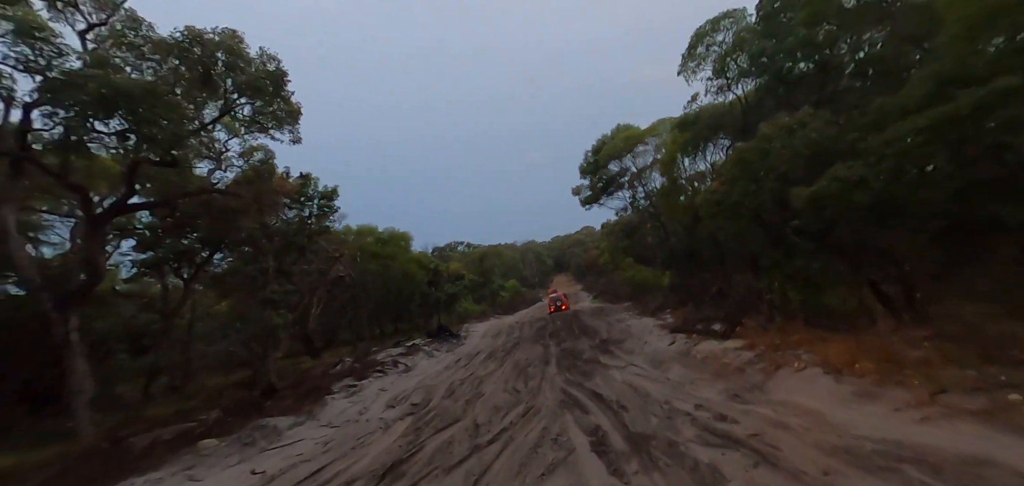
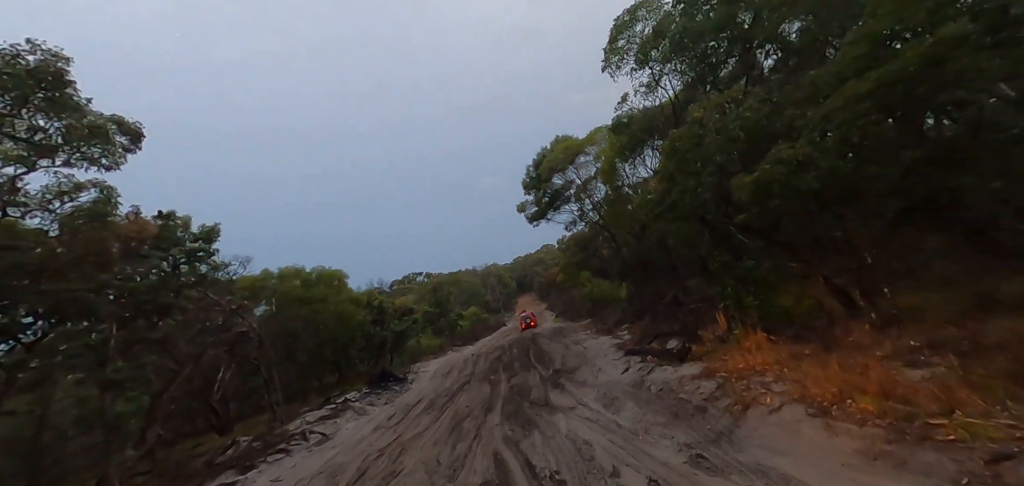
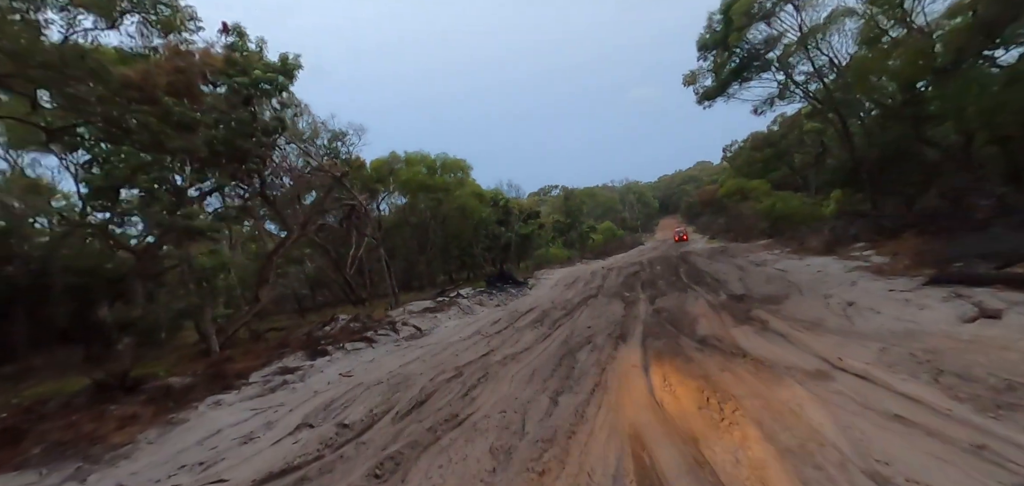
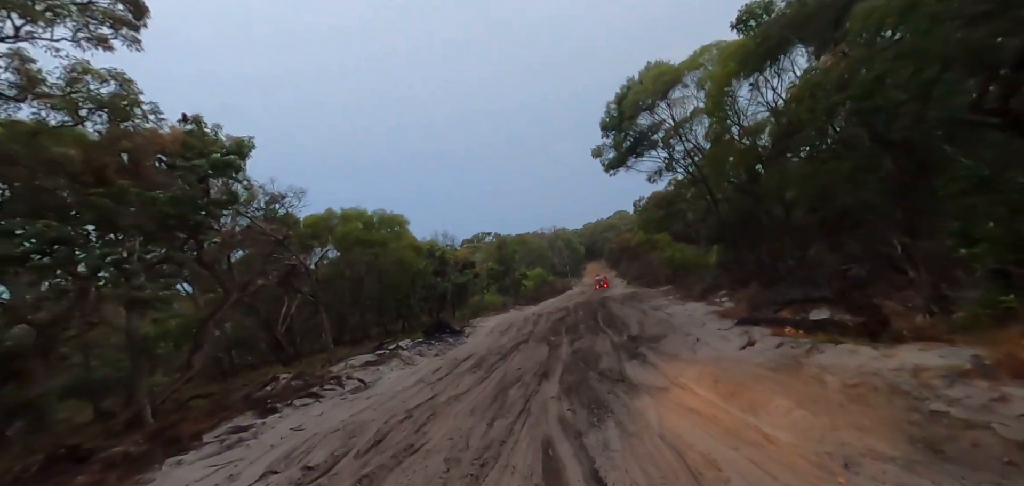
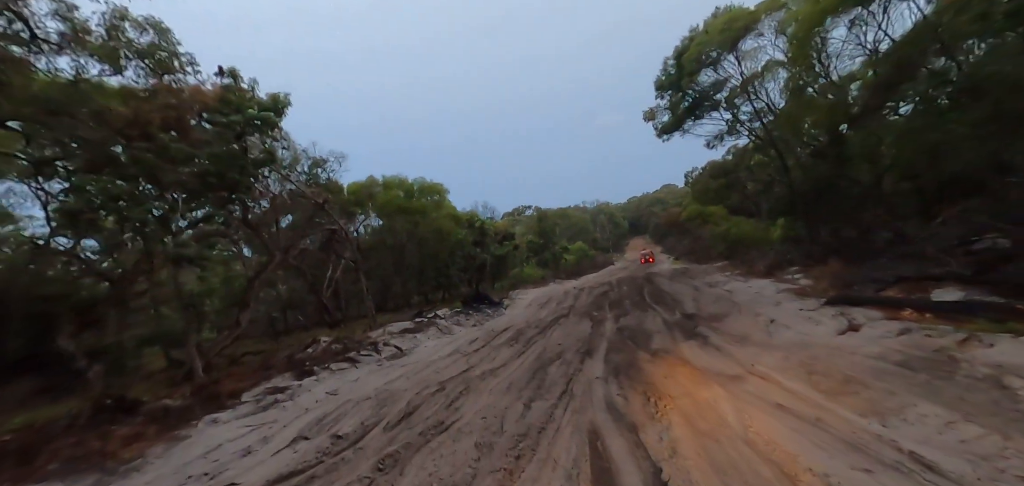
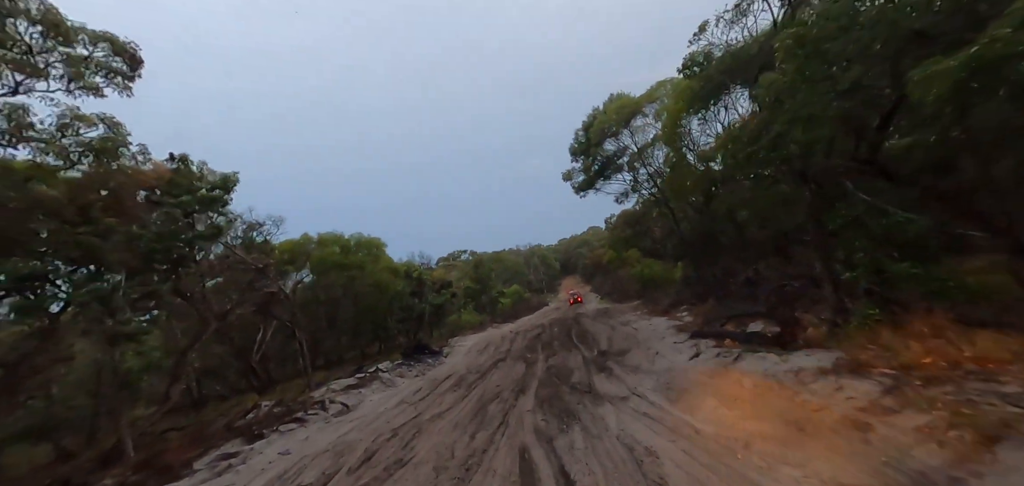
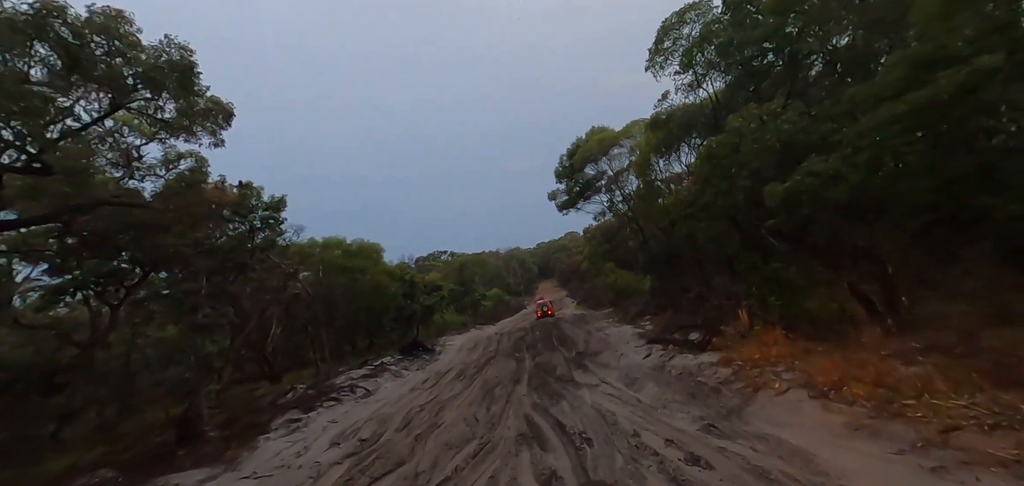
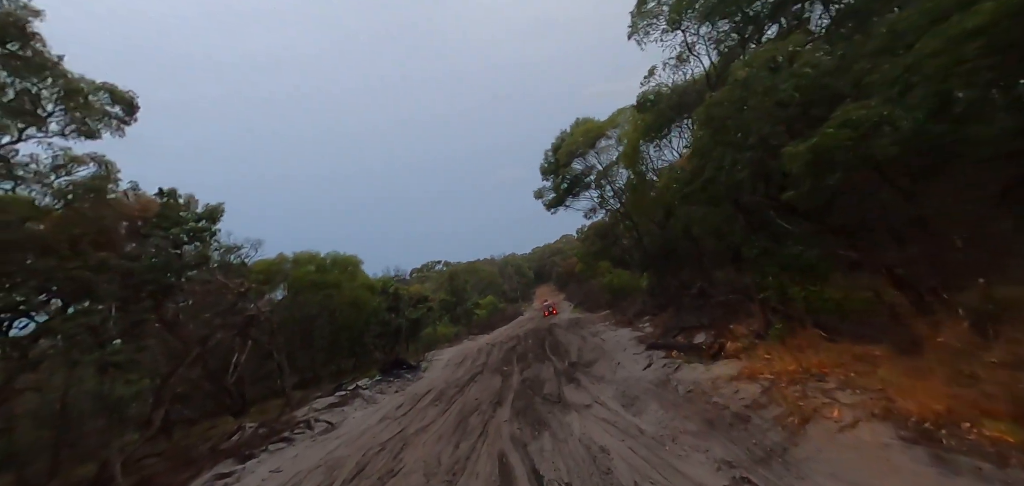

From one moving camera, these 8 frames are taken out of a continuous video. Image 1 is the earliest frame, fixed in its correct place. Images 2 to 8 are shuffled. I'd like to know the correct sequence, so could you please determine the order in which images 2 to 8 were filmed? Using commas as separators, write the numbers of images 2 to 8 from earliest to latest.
7, 2, 8, 6, 4, 5, 3
